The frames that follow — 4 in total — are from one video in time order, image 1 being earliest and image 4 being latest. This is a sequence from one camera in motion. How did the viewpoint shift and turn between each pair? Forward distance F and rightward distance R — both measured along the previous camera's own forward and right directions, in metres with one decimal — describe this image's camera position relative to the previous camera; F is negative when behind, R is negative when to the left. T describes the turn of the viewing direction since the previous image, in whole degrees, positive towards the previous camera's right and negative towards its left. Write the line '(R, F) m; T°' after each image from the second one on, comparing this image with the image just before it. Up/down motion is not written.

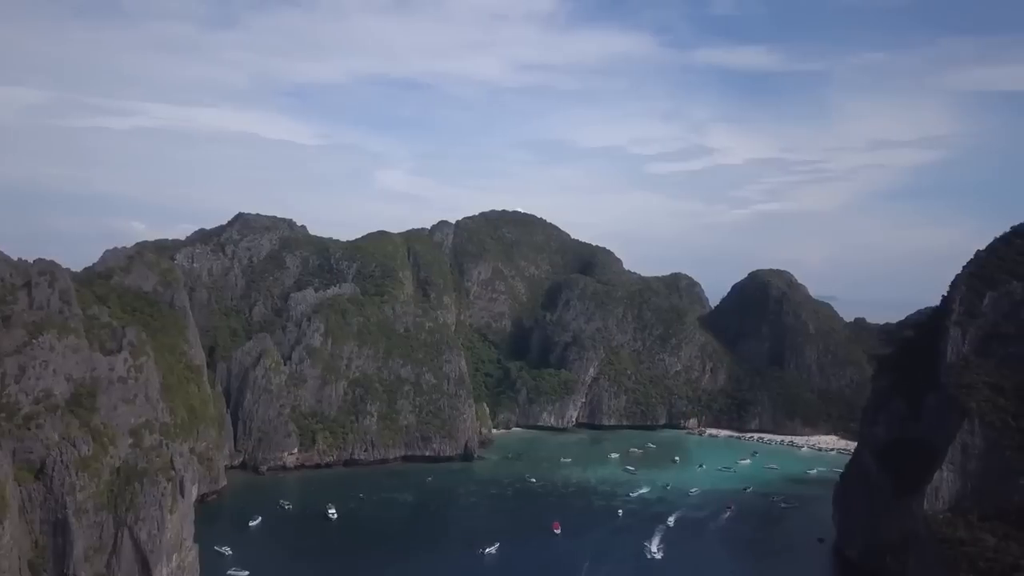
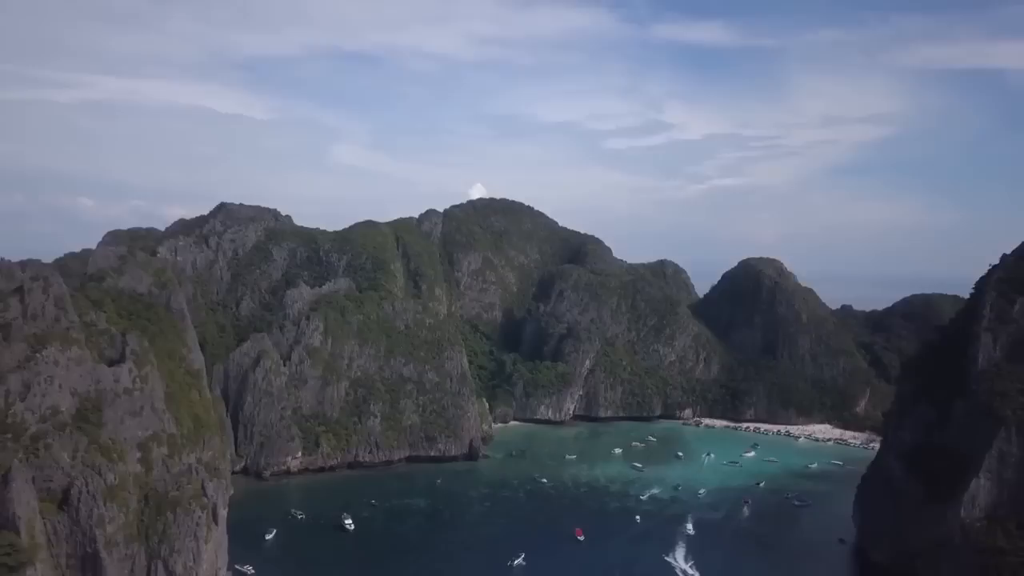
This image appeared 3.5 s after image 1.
(-3.9, +1.4) m; +3°
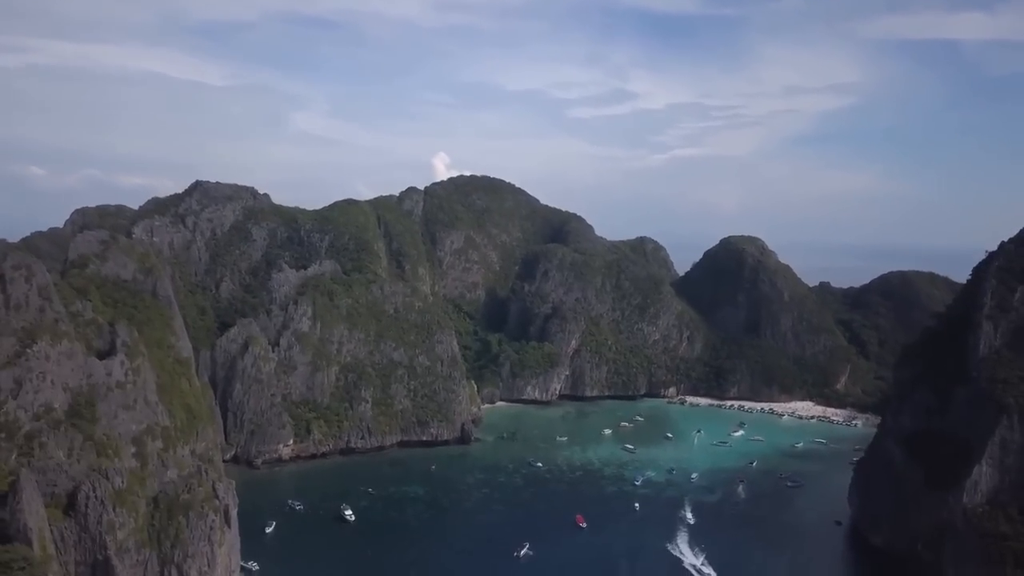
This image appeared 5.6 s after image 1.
(-2.4, +0.7) m; +2°
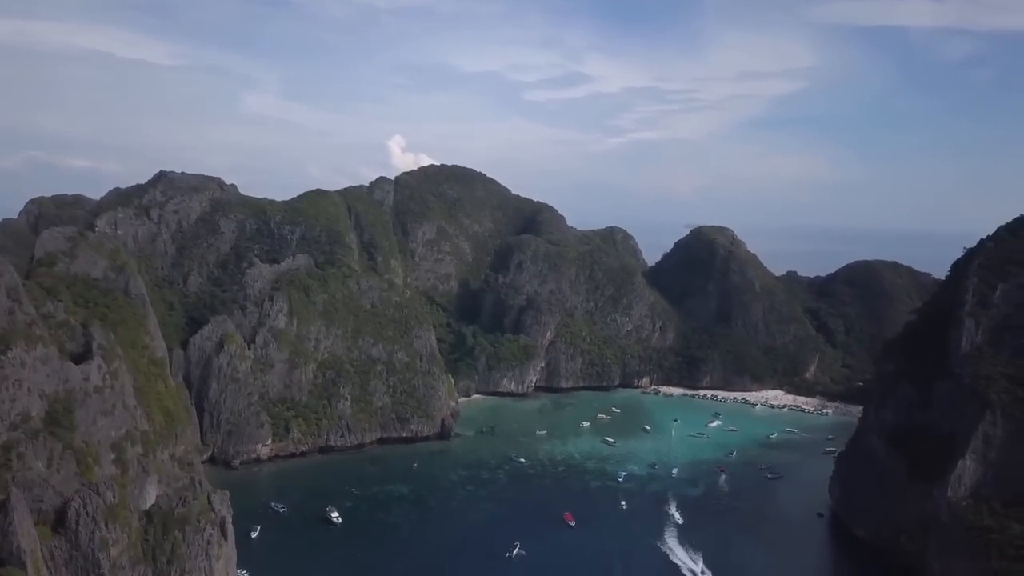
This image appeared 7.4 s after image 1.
(-2.0, +0.5) m; +3°
